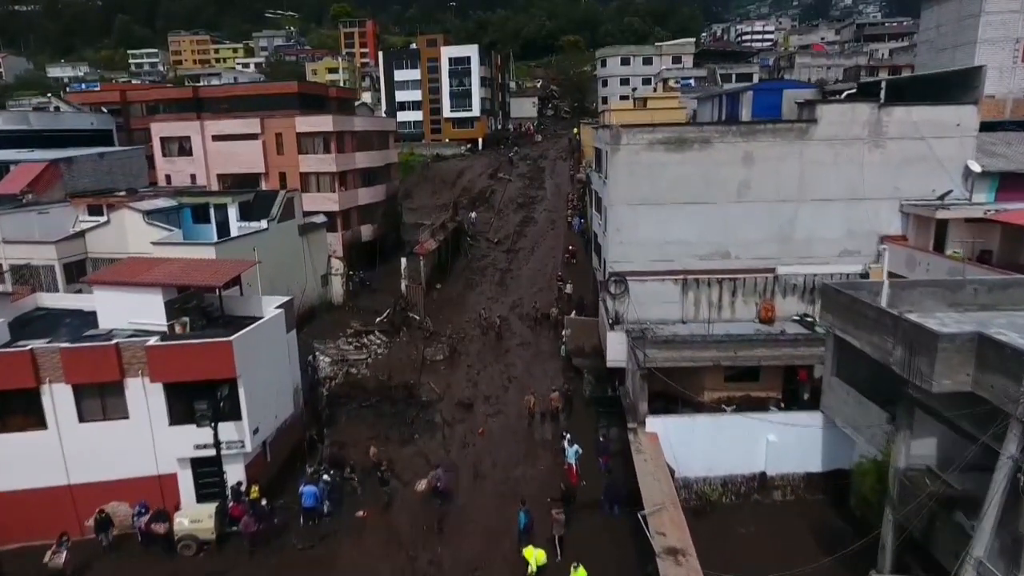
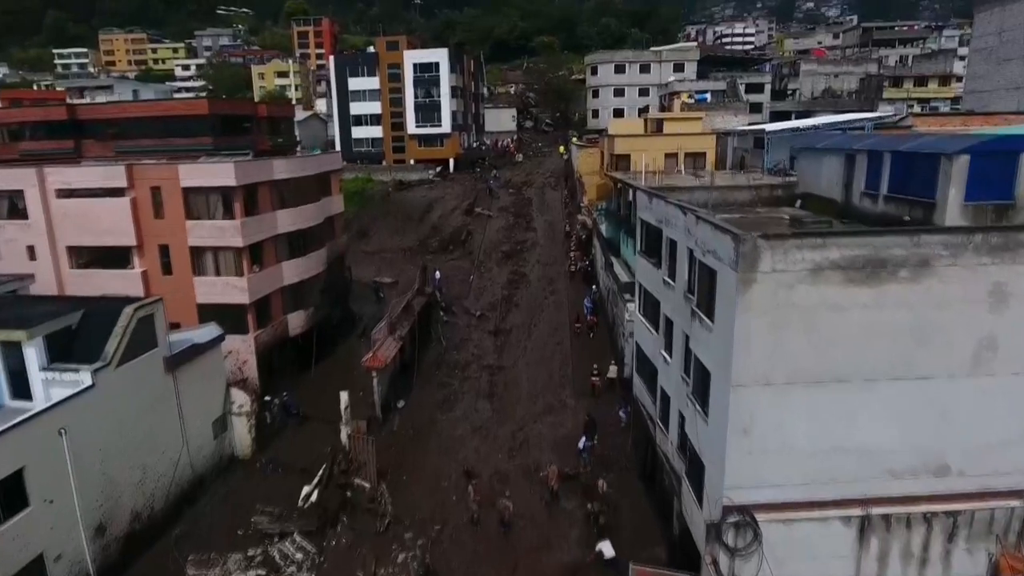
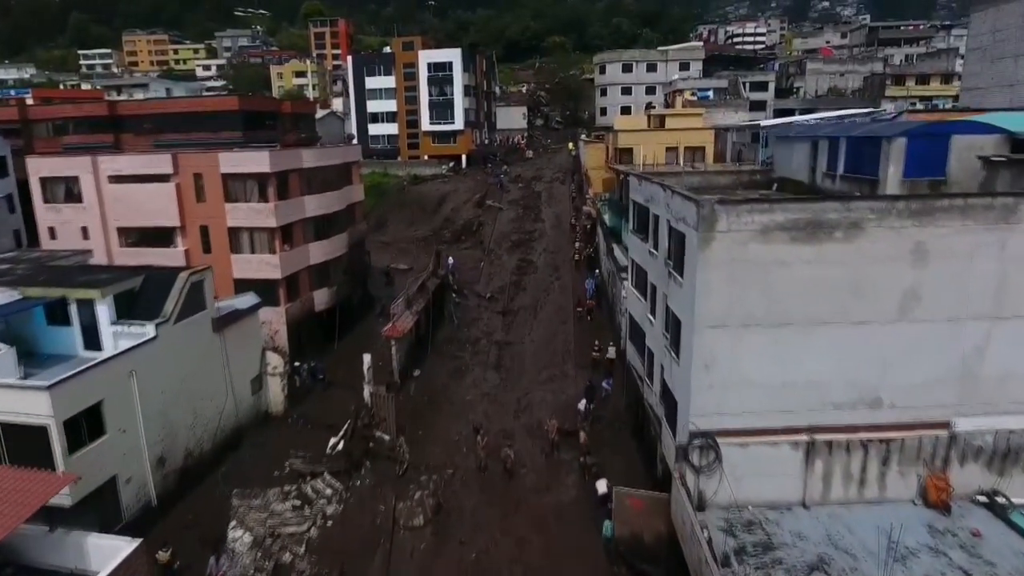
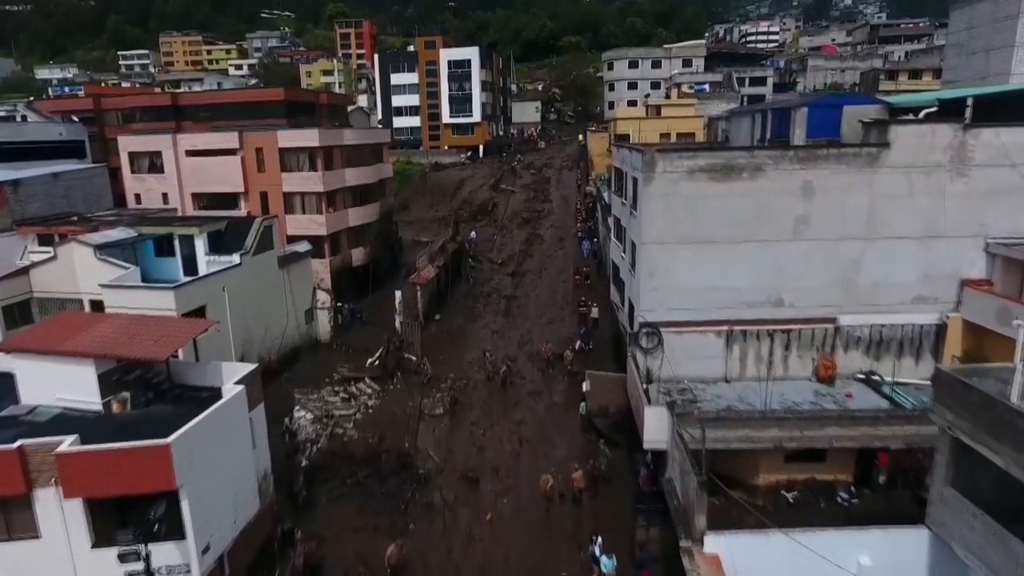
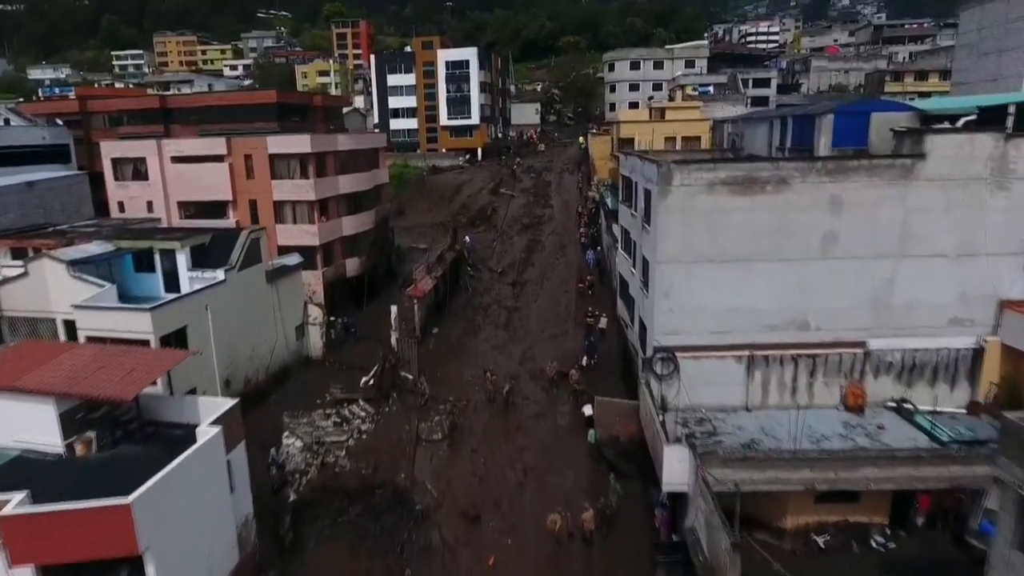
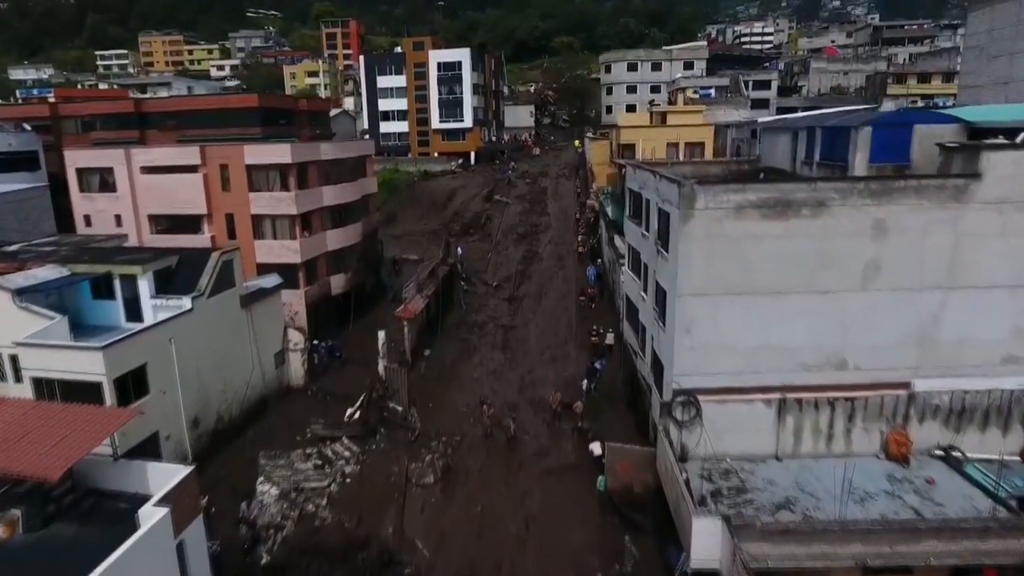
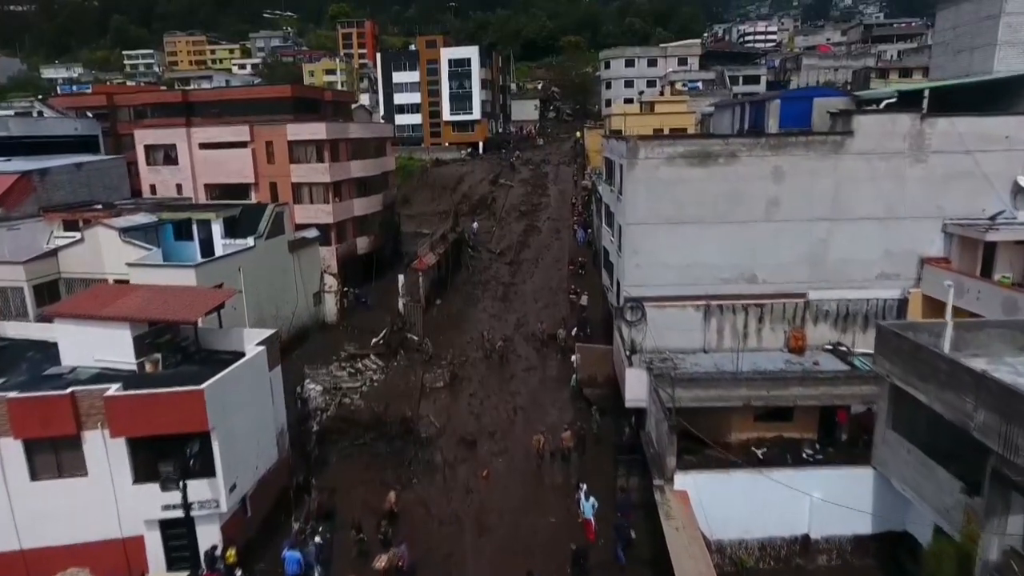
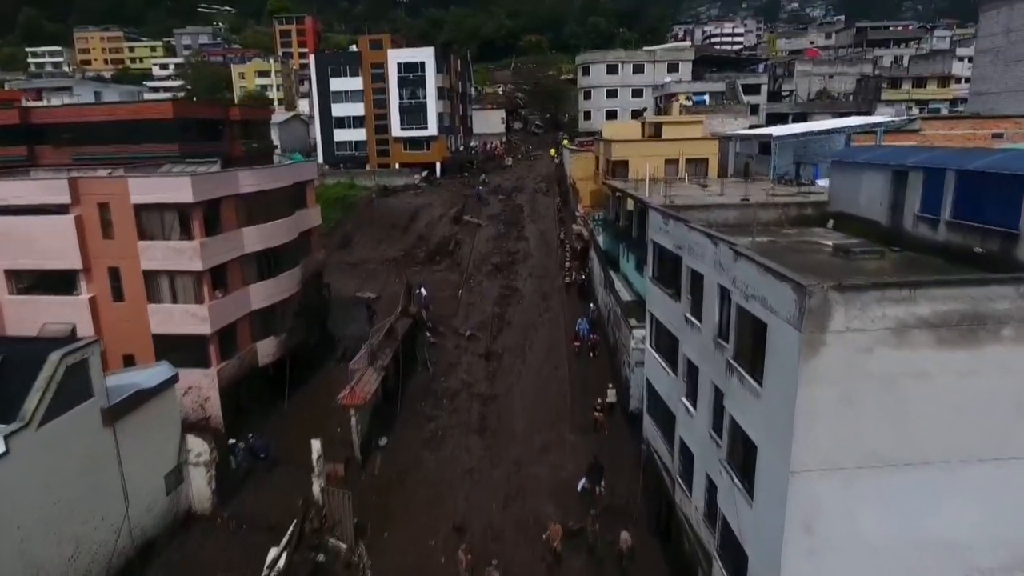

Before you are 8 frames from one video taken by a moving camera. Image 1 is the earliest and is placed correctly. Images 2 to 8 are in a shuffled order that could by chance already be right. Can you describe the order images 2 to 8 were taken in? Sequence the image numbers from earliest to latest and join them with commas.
7, 4, 5, 6, 3, 2, 8
